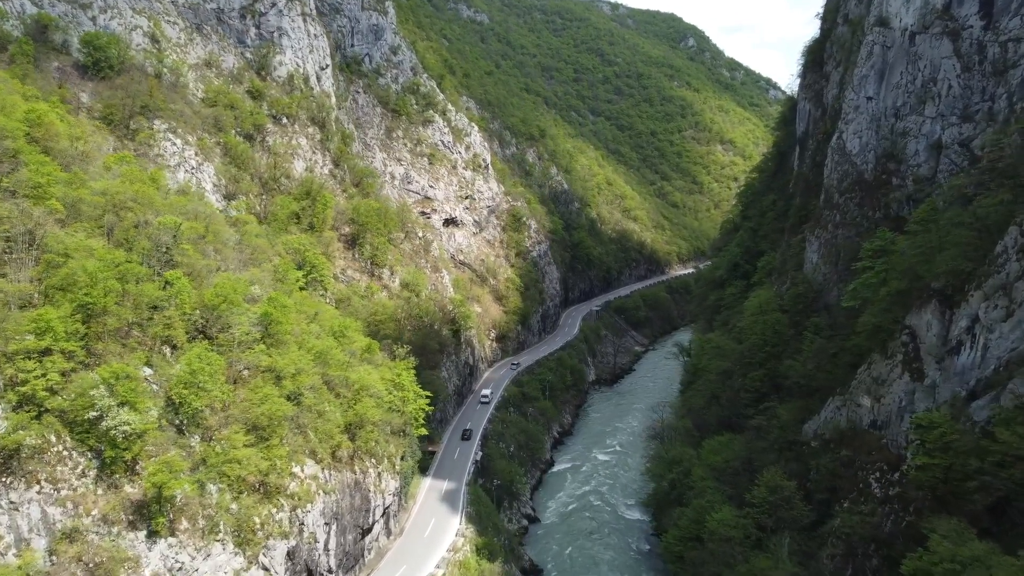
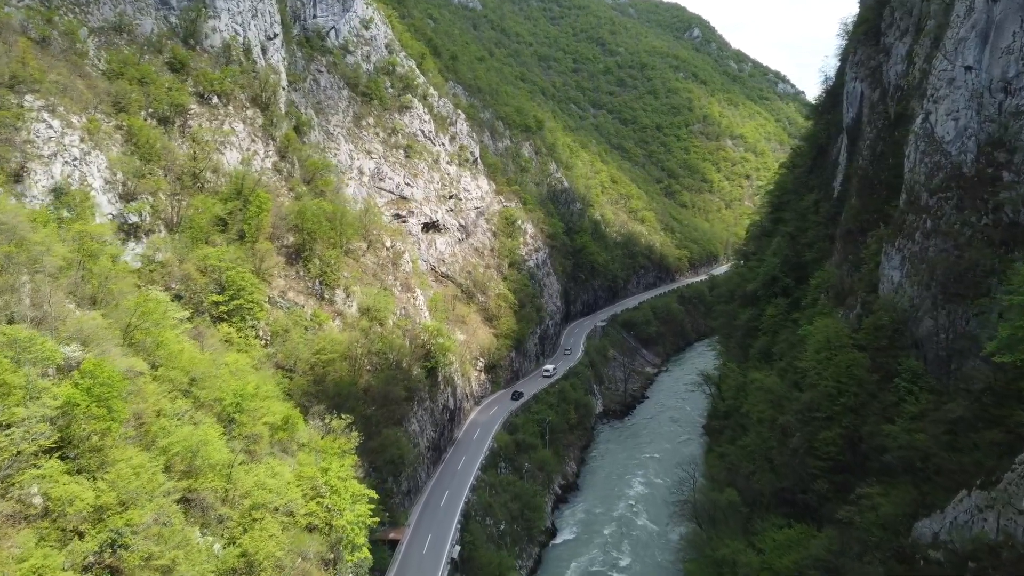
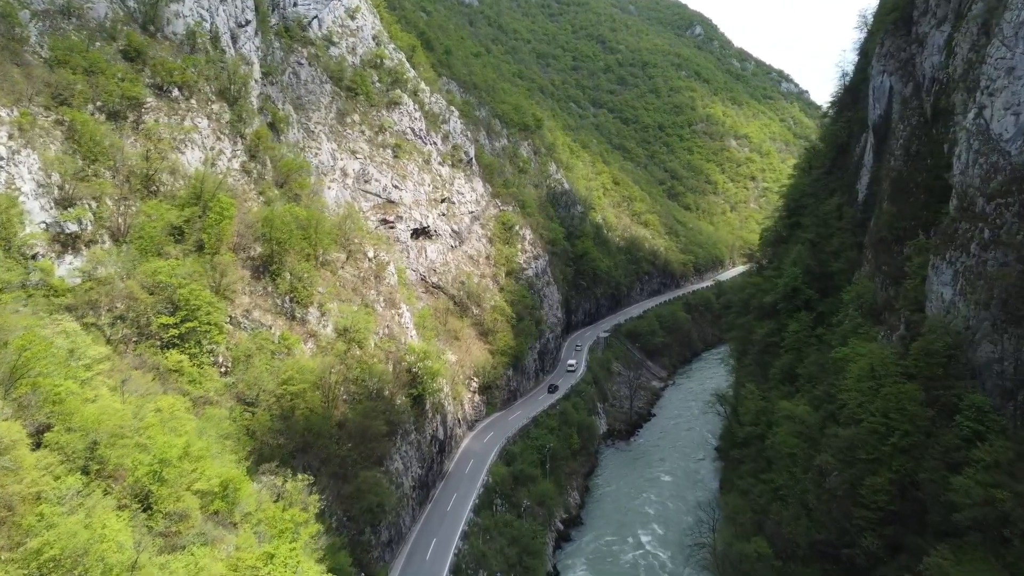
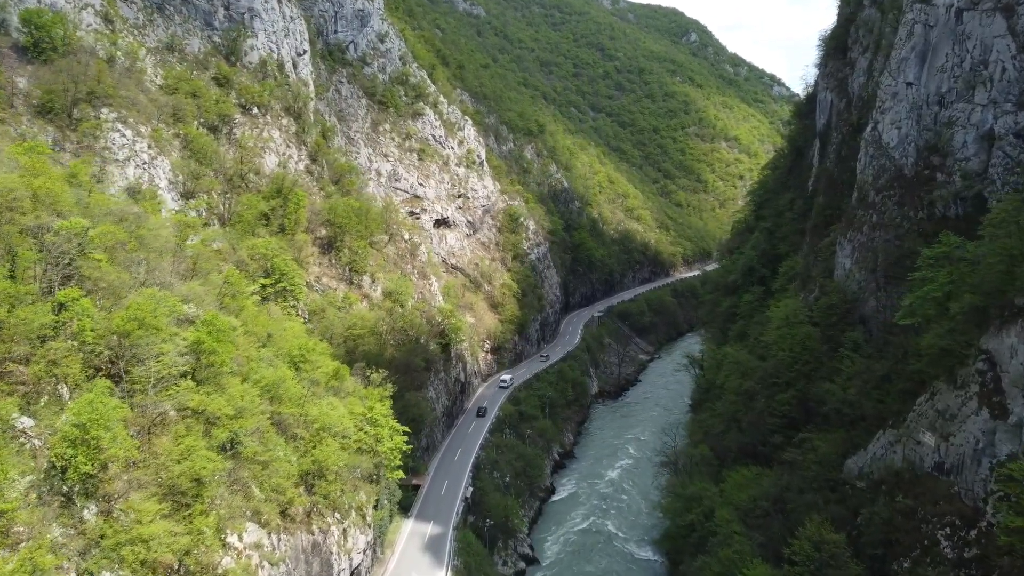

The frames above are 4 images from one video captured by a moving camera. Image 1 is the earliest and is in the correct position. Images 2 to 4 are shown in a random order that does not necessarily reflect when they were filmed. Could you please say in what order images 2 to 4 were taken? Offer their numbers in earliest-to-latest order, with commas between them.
4, 2, 3
